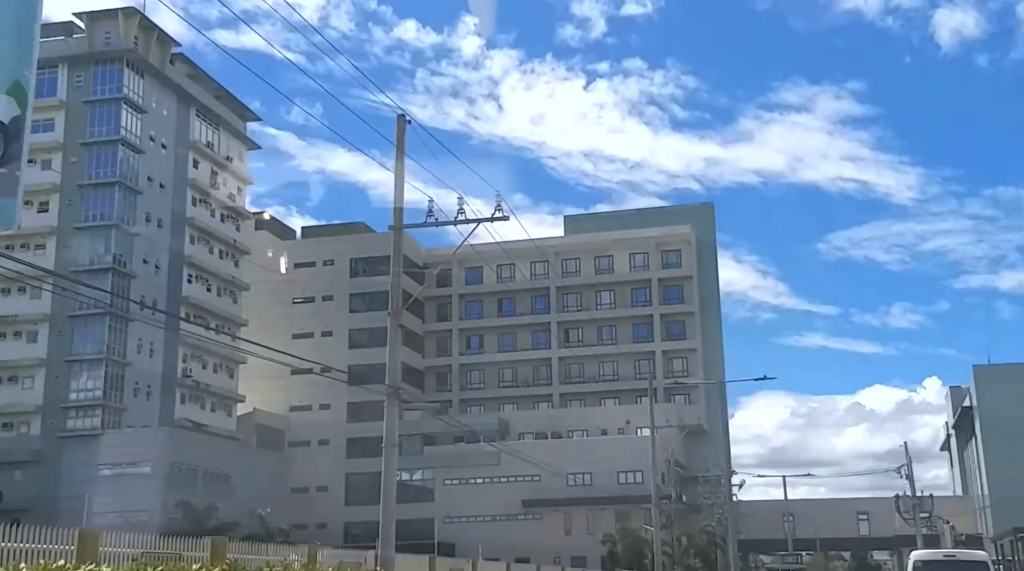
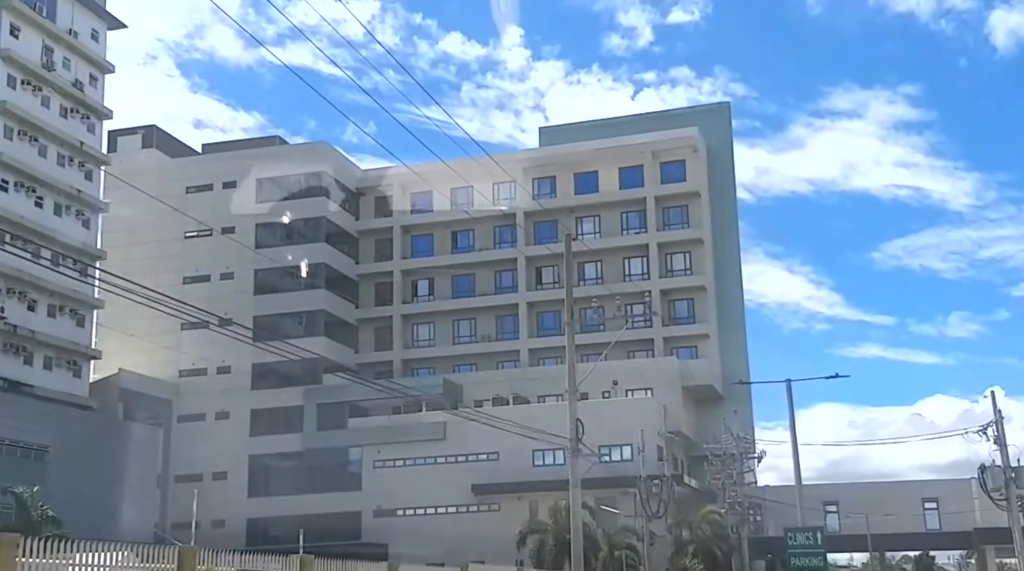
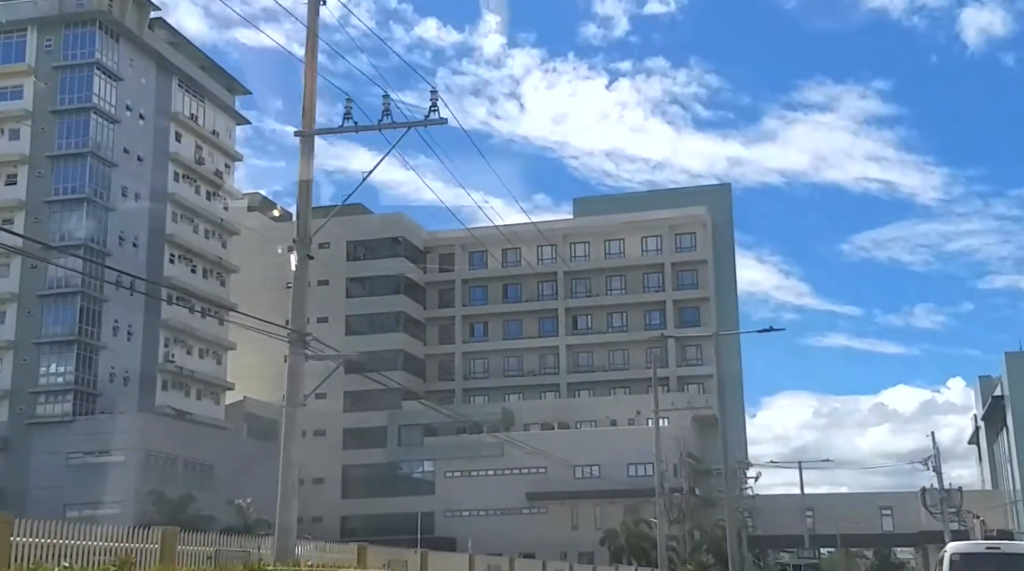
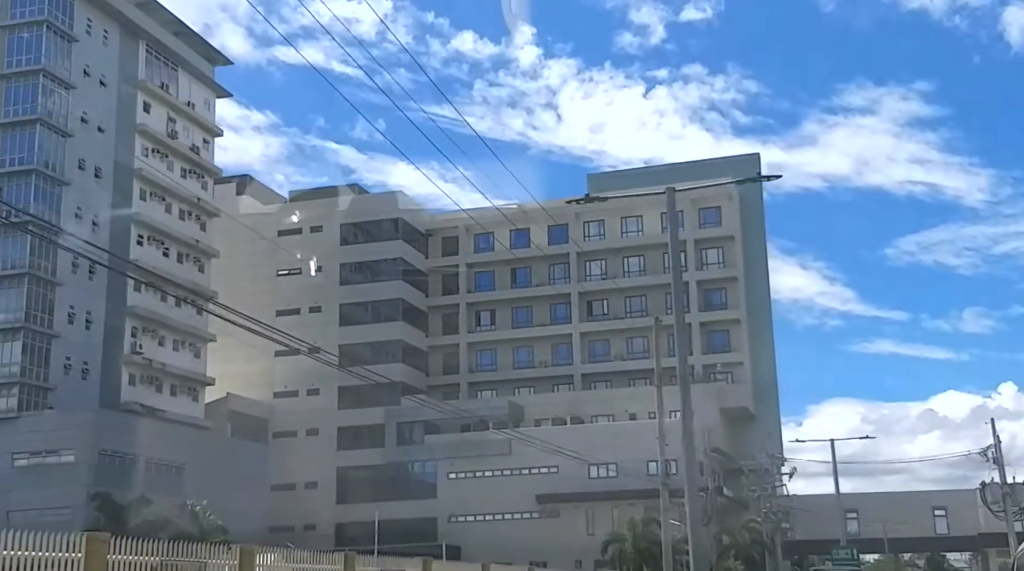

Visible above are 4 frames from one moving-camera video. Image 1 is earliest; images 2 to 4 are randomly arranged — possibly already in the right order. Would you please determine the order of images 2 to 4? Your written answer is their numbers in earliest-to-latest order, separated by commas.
3, 4, 2
